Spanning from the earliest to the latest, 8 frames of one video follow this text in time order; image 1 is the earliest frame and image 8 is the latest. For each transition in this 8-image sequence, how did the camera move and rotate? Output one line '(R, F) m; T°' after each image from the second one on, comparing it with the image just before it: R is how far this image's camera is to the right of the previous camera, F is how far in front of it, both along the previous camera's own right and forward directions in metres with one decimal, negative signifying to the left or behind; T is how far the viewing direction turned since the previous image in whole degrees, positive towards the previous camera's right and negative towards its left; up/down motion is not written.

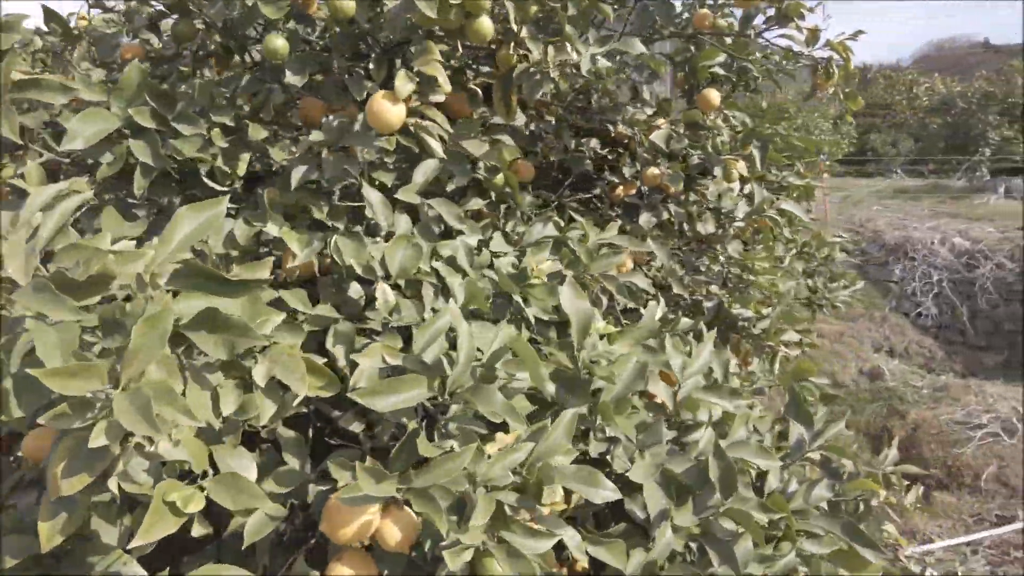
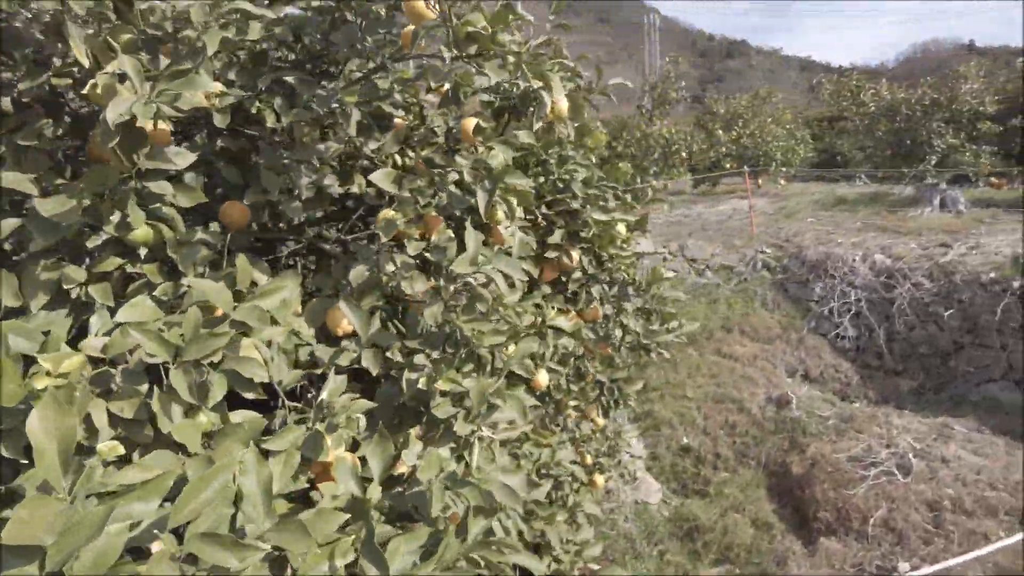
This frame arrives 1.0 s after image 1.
(+0.7, +0.3) m; 0°
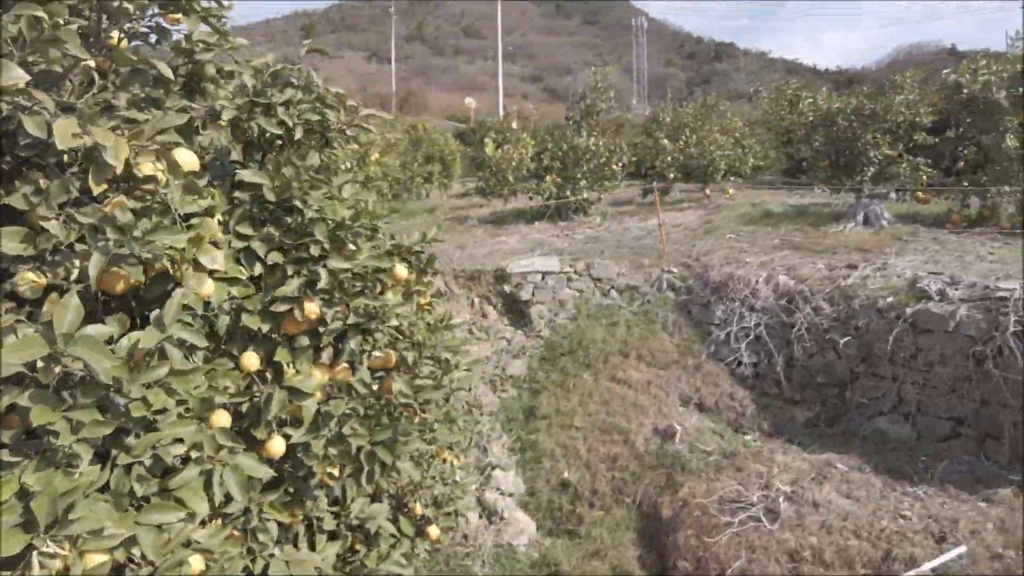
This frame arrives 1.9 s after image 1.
(+0.8, +0.2) m; 0°
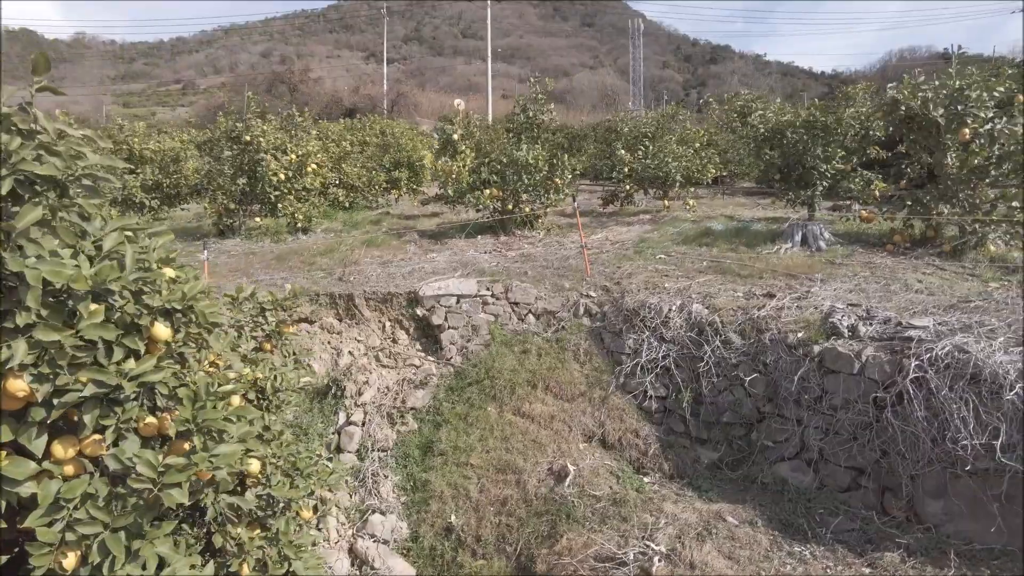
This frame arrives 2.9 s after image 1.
(+0.6, +0.3) m; 0°
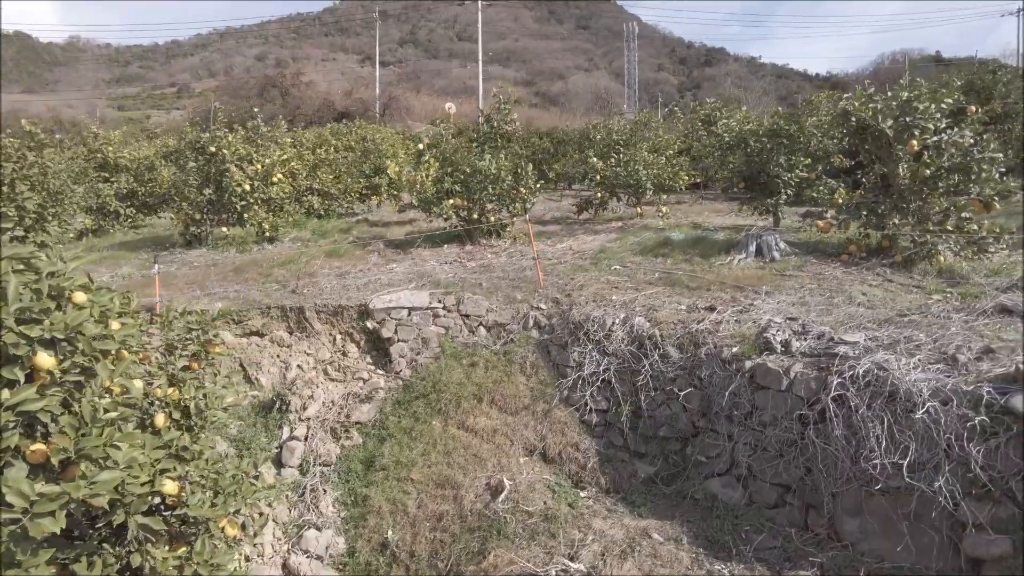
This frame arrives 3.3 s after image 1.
(+0.4, 0.0) m; 0°
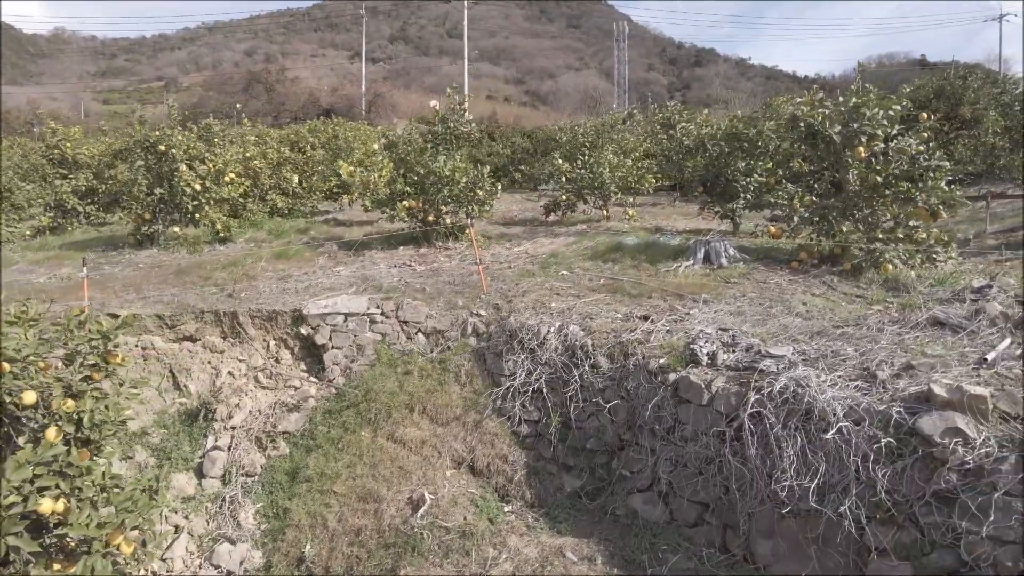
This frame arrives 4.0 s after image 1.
(+0.4, +0.1) m; +1°
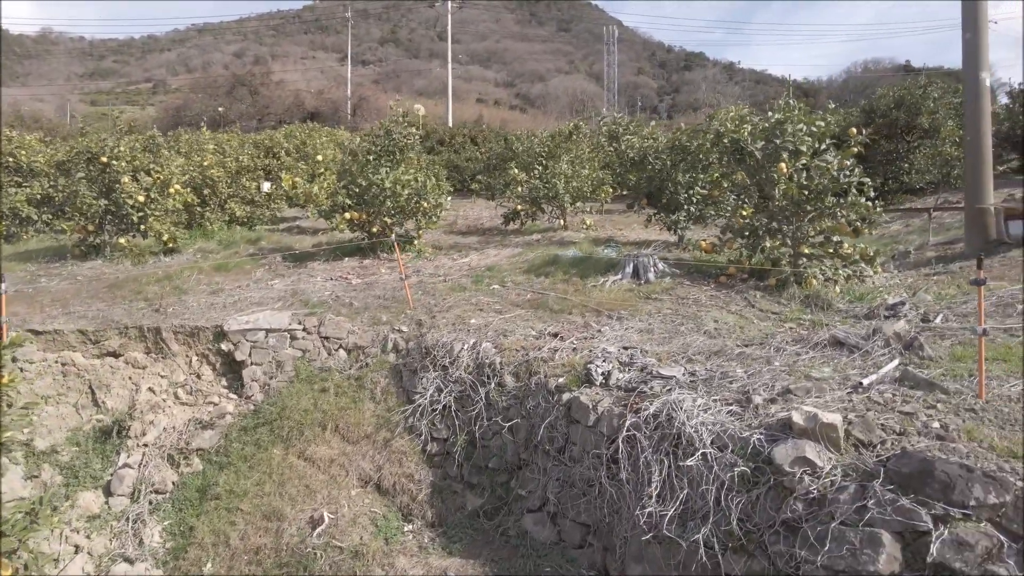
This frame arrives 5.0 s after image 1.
(+0.5, 0.0) m; +1°
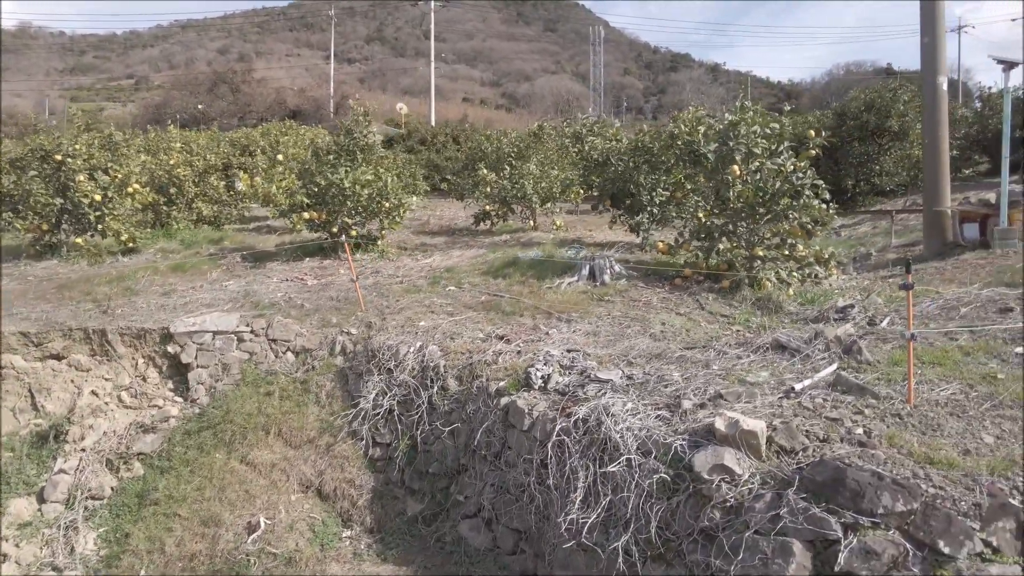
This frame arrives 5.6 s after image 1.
(+0.3, 0.0) m; +1°
